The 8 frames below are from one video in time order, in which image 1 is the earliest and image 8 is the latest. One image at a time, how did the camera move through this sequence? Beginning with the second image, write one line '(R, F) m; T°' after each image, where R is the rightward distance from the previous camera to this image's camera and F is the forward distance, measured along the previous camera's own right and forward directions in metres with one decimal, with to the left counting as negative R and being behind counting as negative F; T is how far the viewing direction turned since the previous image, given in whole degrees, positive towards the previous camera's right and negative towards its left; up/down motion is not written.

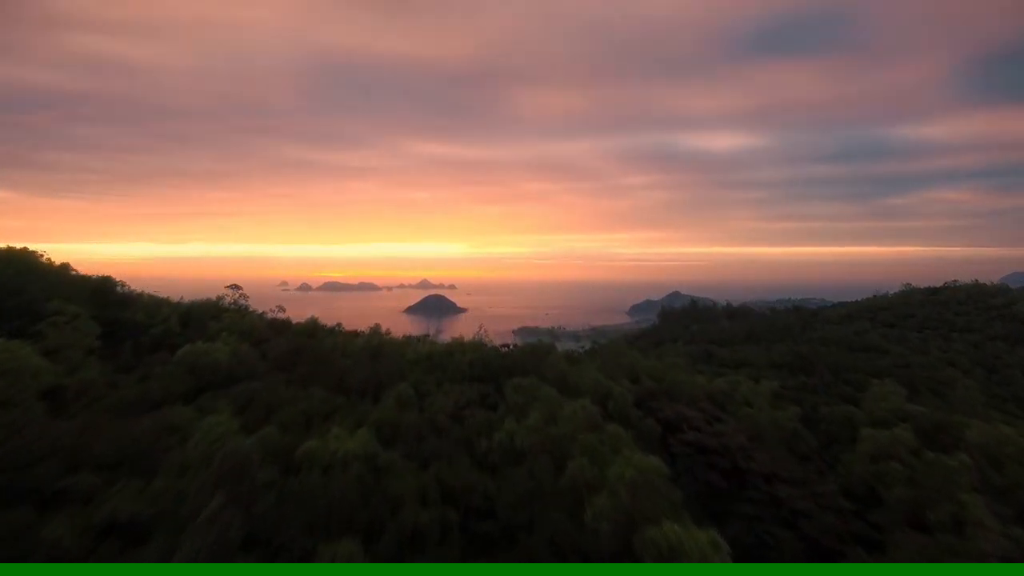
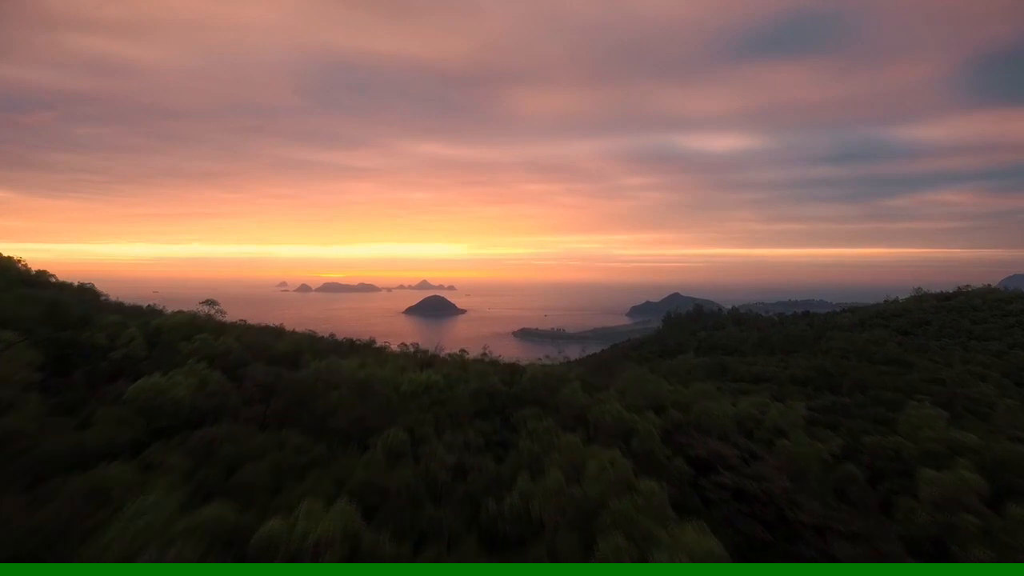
(-0.1, +0.7) m; 0°
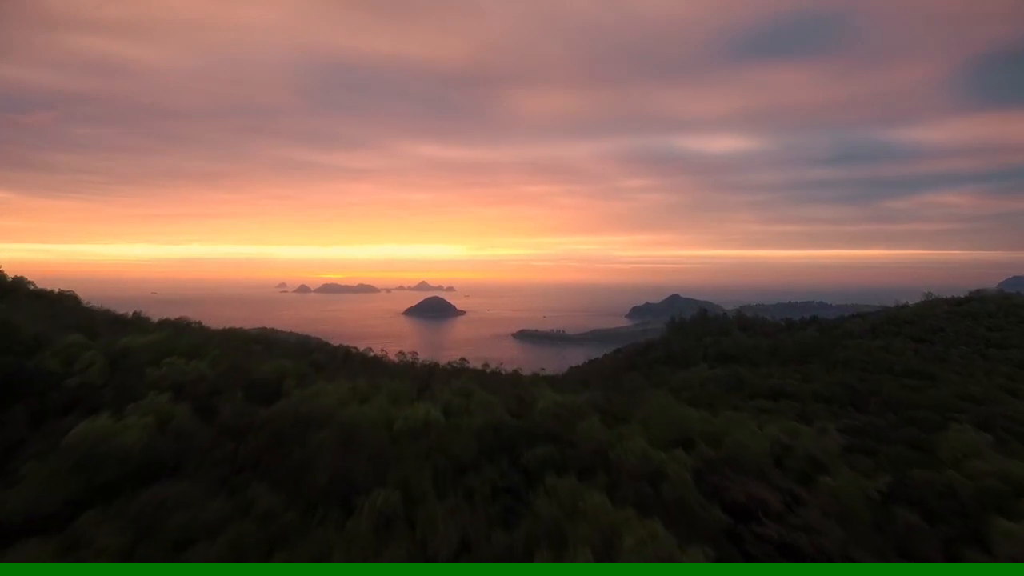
(-0.1, +0.6) m; 0°
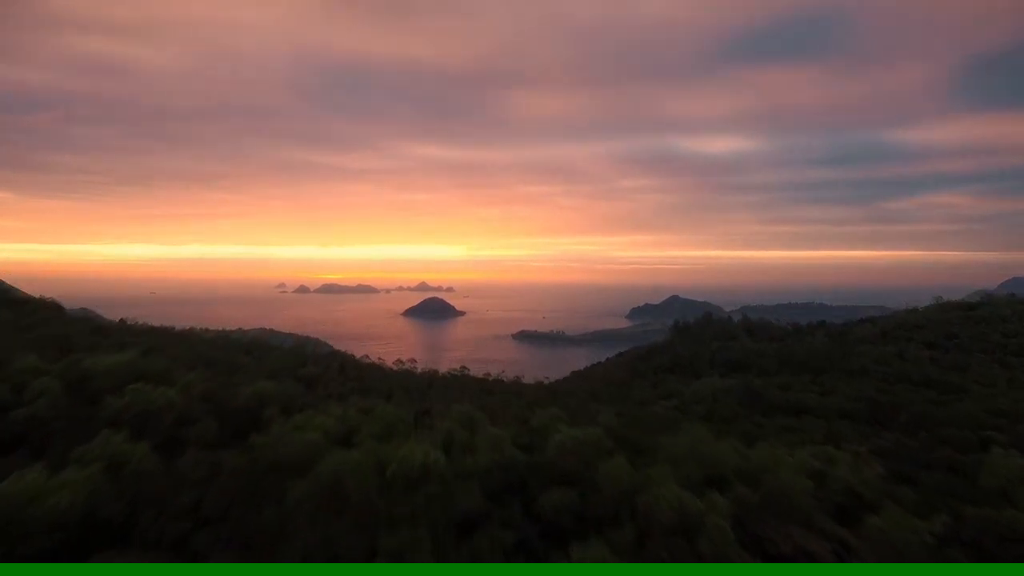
(-0.1, +0.6) m; 0°
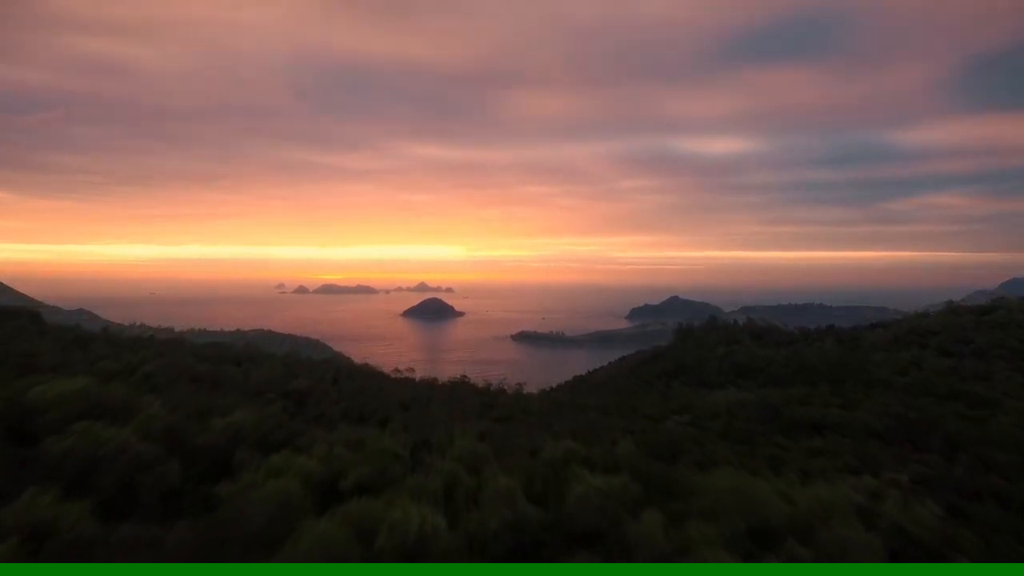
(-0.1, +0.6) m; 0°
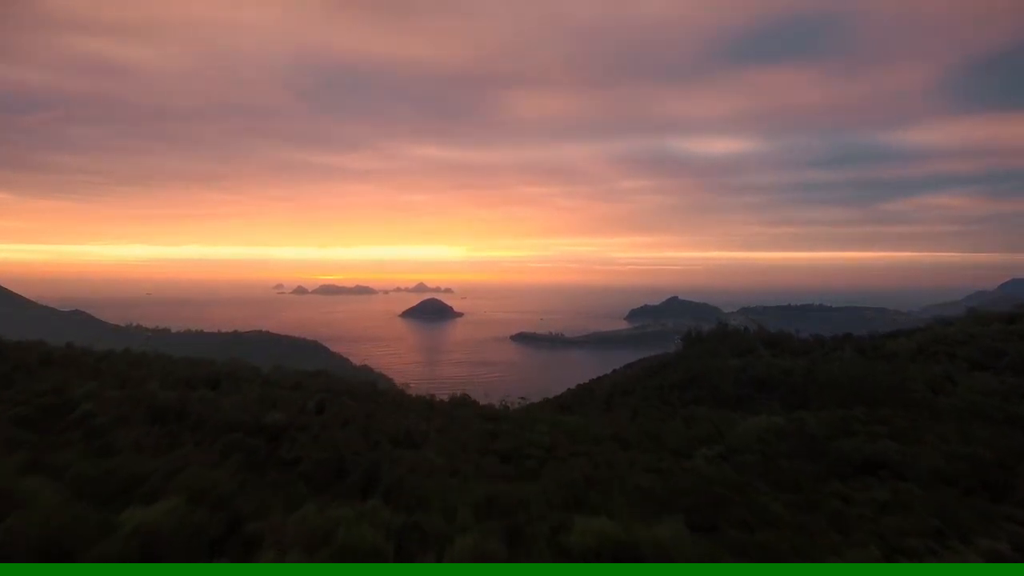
(-0.1, +1.2) m; 0°
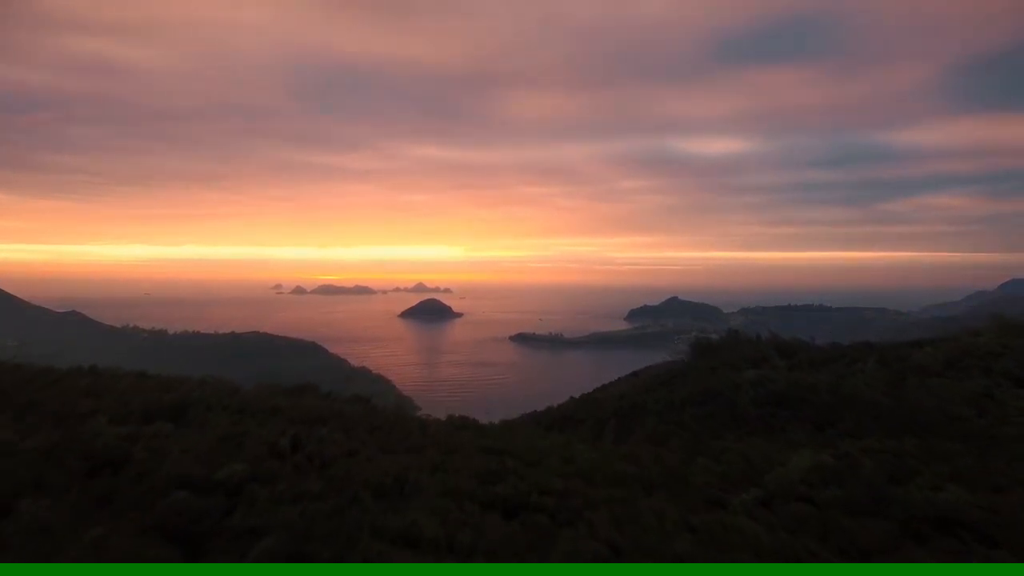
(-0.1, +1.3) m; 0°
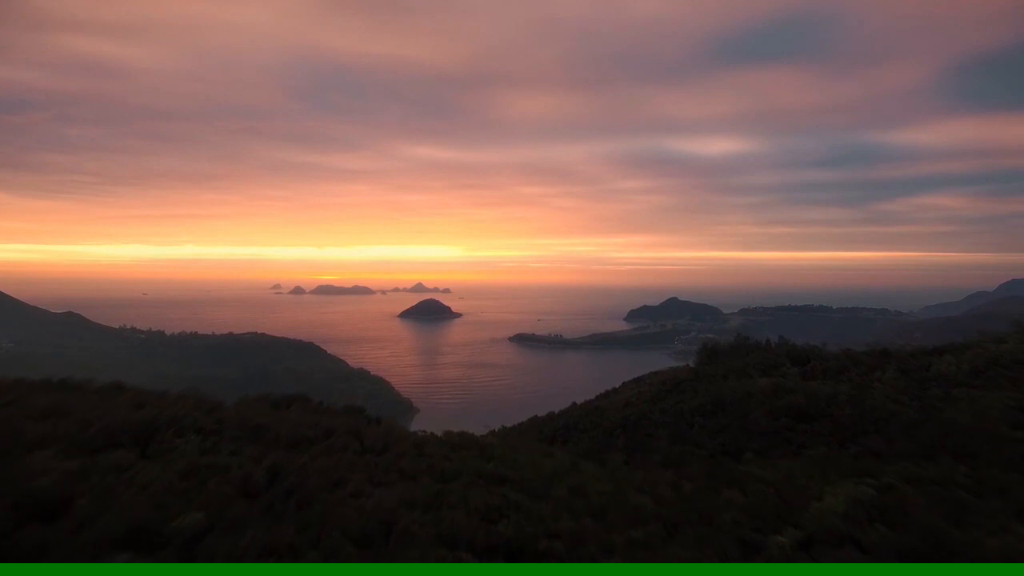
(-0.1, +1.0) m; 0°
